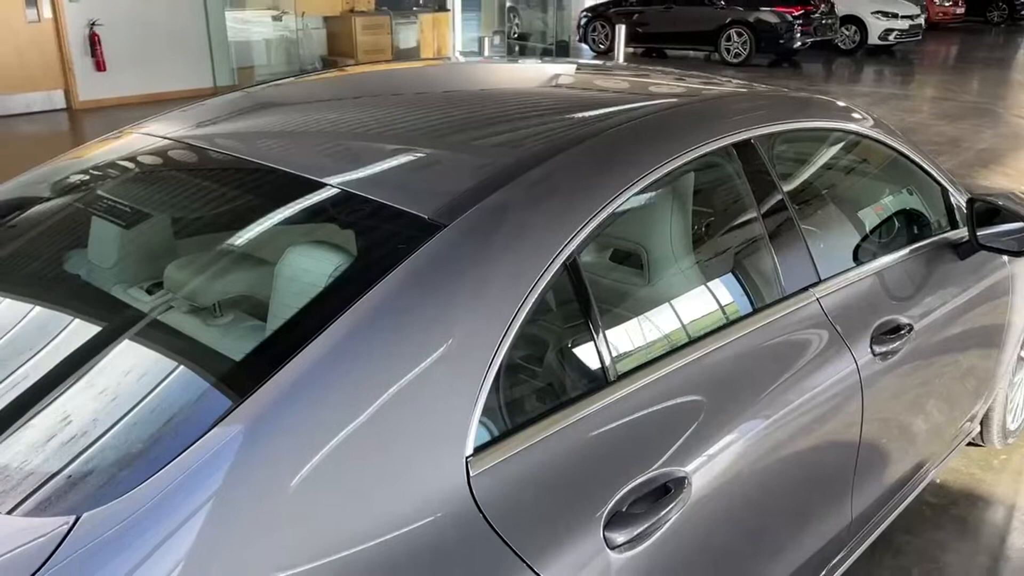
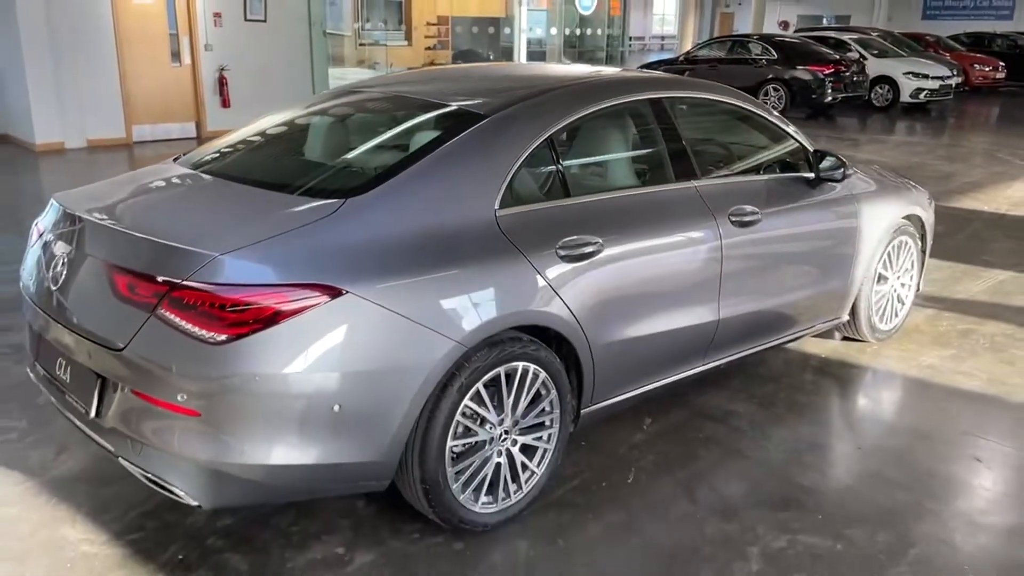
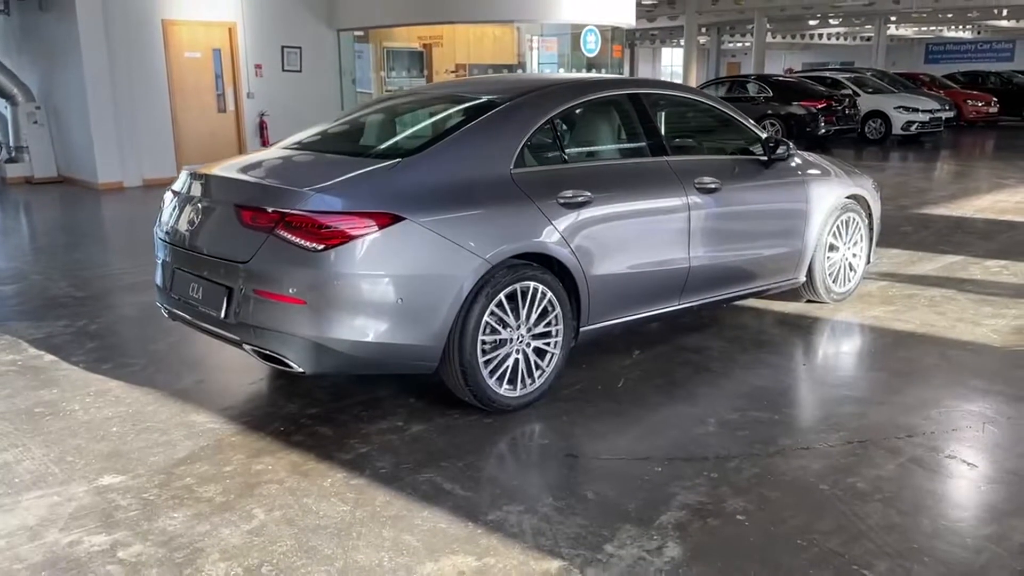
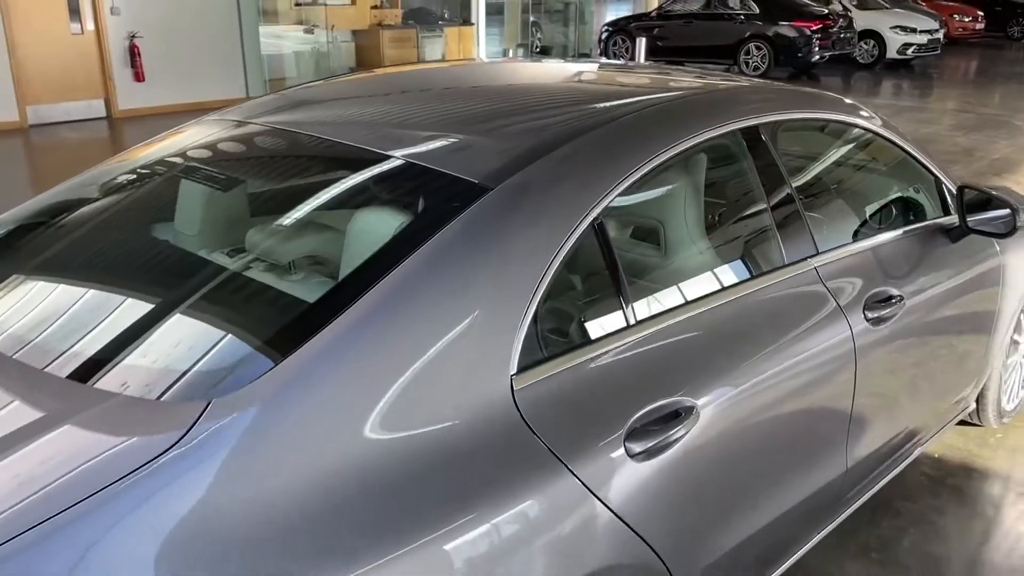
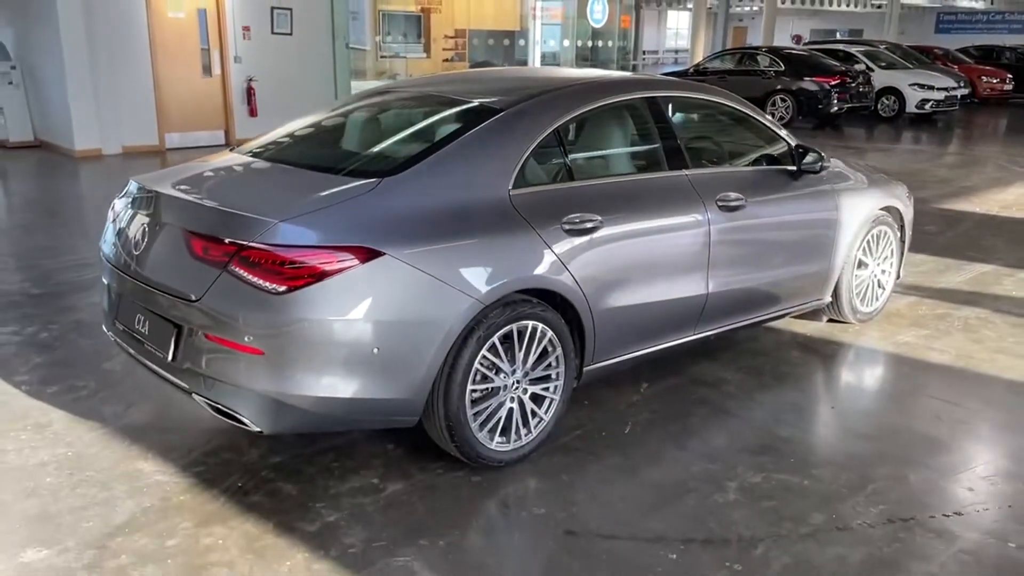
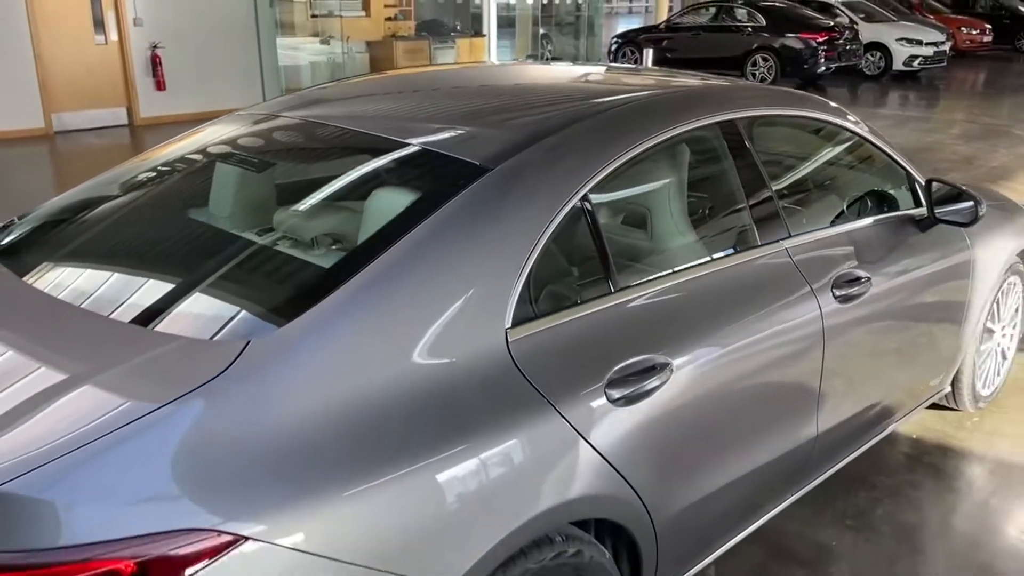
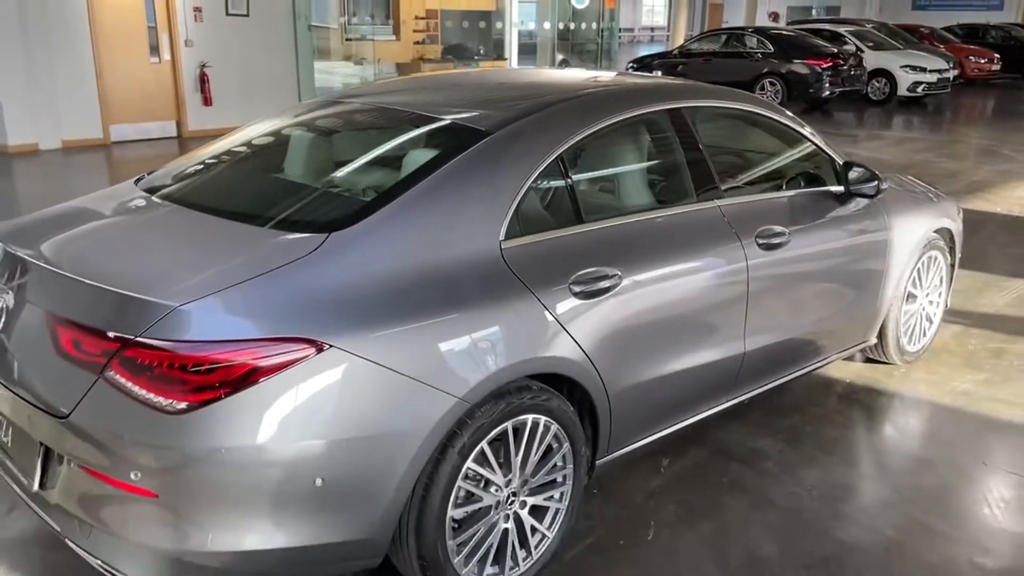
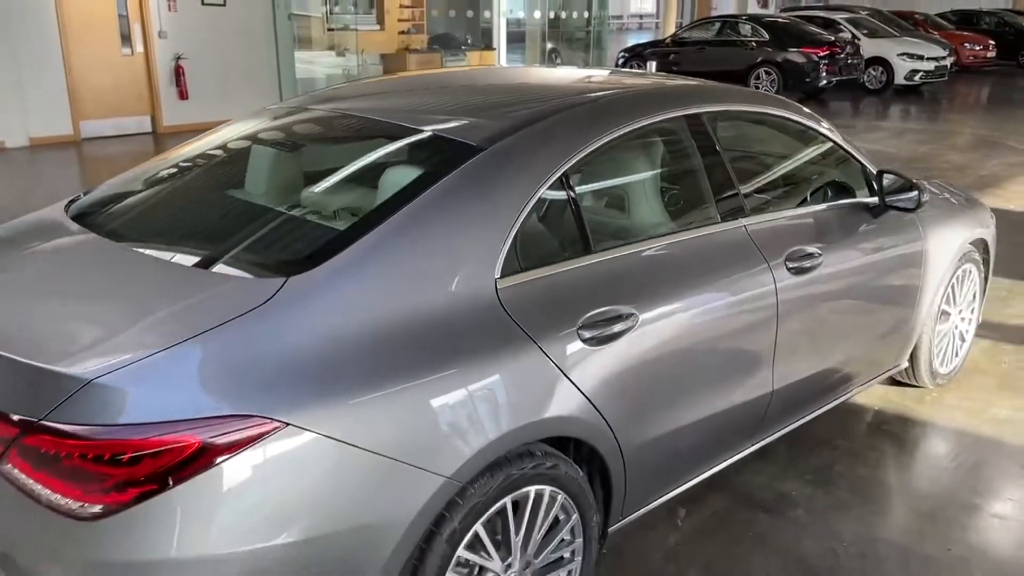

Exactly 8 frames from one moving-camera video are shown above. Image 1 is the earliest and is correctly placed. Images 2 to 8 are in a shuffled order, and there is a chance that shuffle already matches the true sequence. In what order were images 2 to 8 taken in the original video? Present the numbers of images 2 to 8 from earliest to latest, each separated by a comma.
4, 6, 8, 7, 2, 5, 3
